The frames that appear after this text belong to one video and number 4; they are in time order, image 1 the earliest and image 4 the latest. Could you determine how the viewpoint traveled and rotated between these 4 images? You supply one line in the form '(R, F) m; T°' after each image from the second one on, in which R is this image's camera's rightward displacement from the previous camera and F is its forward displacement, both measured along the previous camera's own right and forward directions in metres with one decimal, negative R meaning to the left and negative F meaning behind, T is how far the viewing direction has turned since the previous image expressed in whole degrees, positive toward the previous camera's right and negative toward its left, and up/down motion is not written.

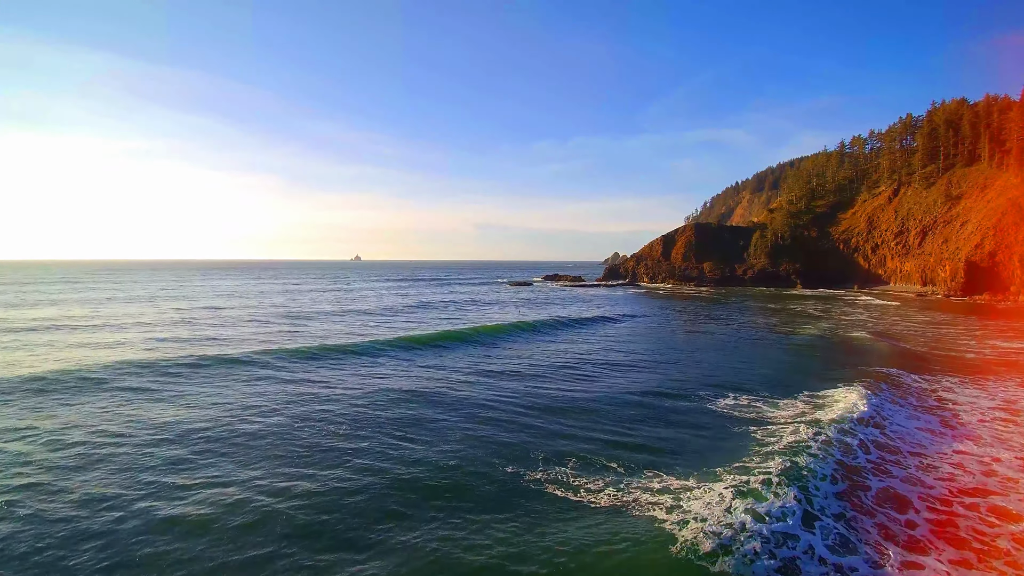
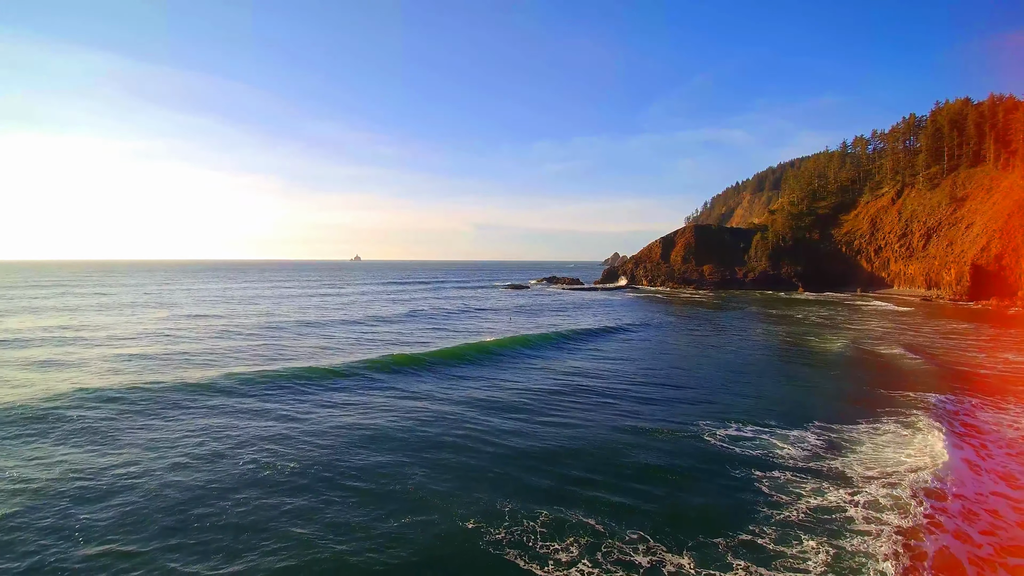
(+0.7, +1.5) m; 0°
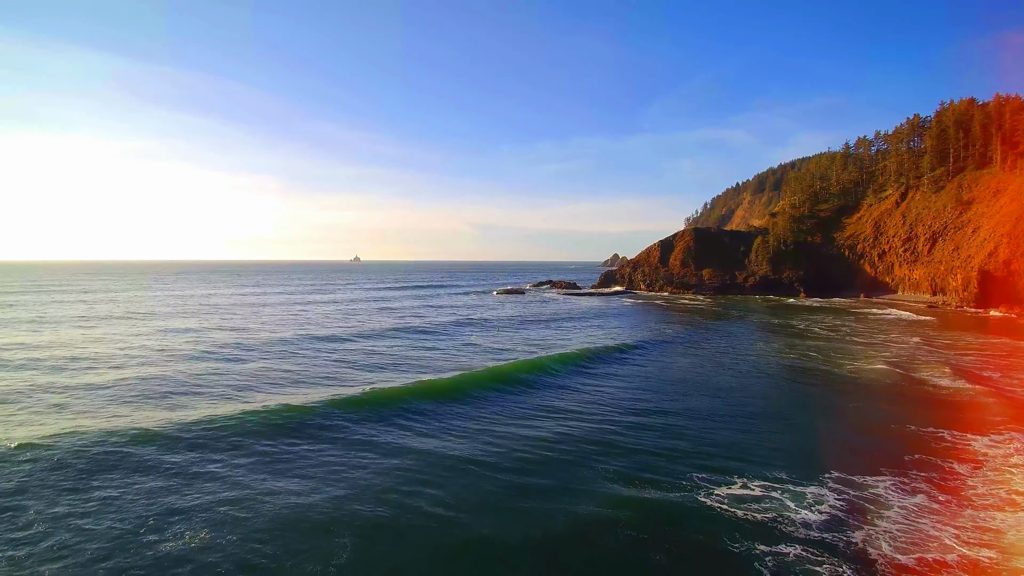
(+0.9, +1.8) m; 0°
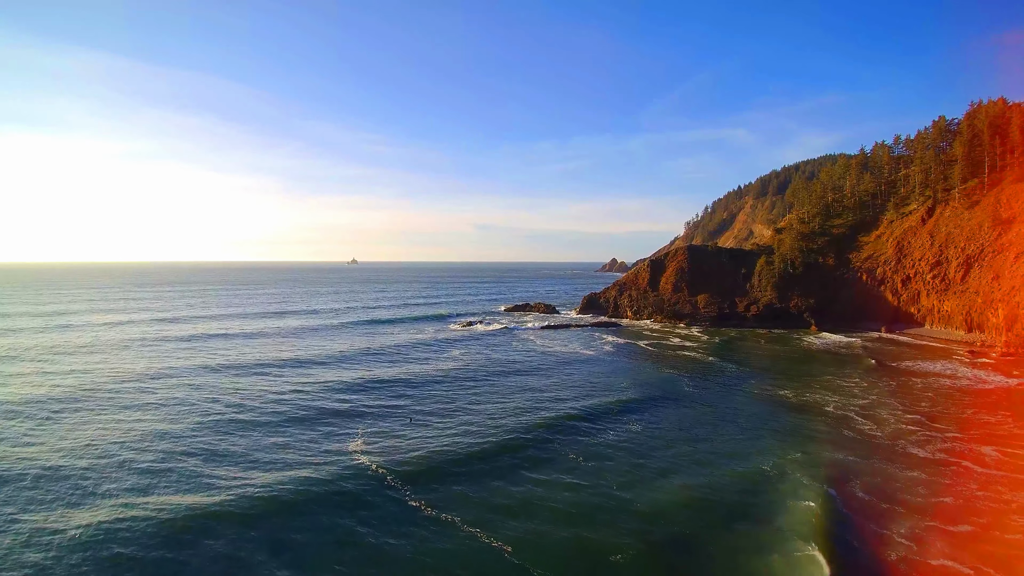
(+5.3, +10.3) m; 0°
